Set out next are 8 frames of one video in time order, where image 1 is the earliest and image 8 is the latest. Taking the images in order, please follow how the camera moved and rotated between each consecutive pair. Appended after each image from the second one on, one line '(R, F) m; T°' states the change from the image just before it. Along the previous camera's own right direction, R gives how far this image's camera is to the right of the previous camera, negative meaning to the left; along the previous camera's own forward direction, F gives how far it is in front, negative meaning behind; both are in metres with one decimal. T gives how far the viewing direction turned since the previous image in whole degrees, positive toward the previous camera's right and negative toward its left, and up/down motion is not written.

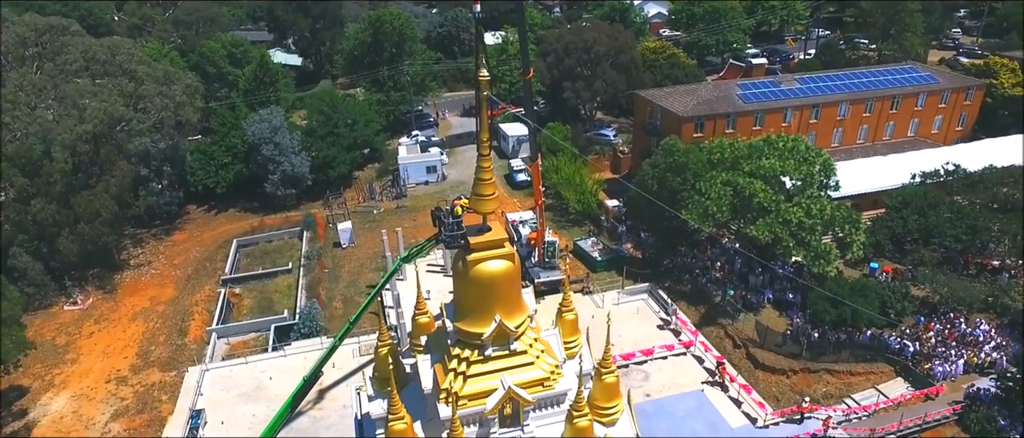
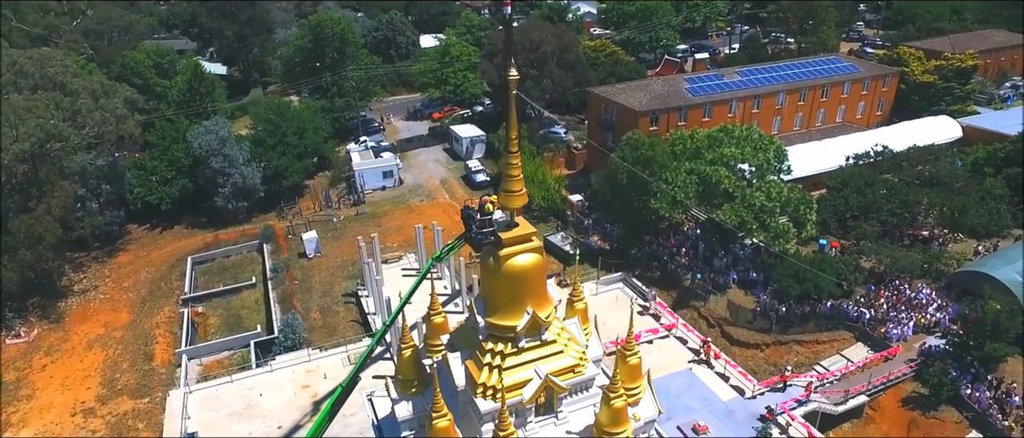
(-2.1, -0.3) m; +7°
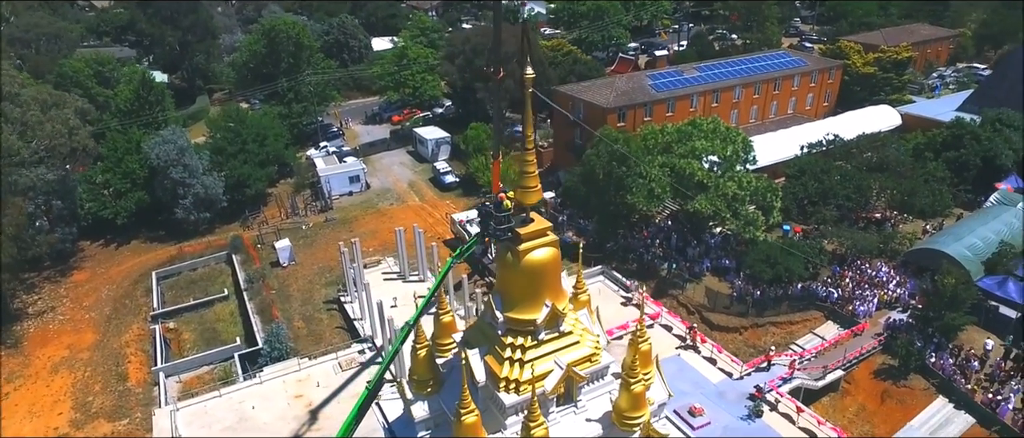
(-1.5, -0.2) m; +5°
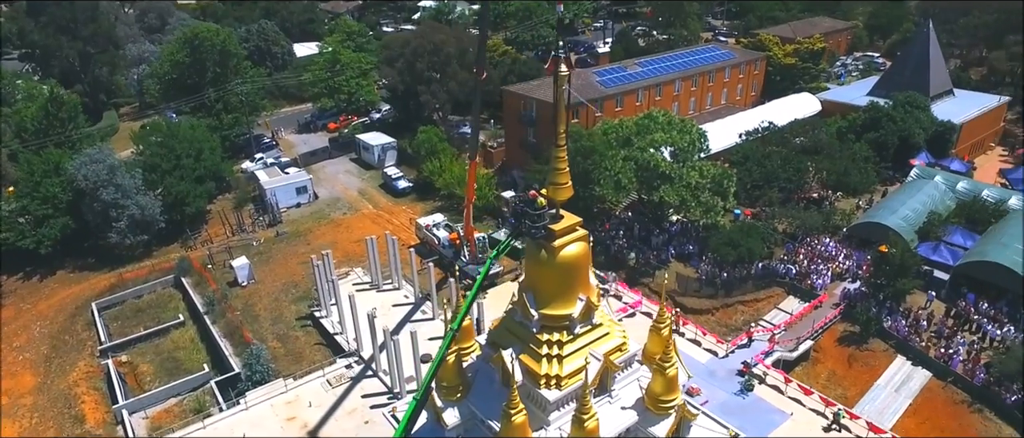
(-2.4, +0.1) m; +8°
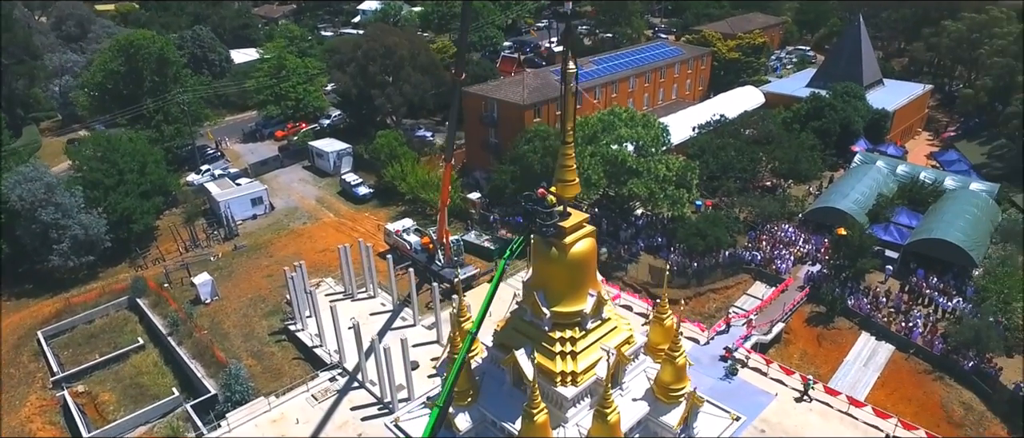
(-1.5, +0.1) m; +5°
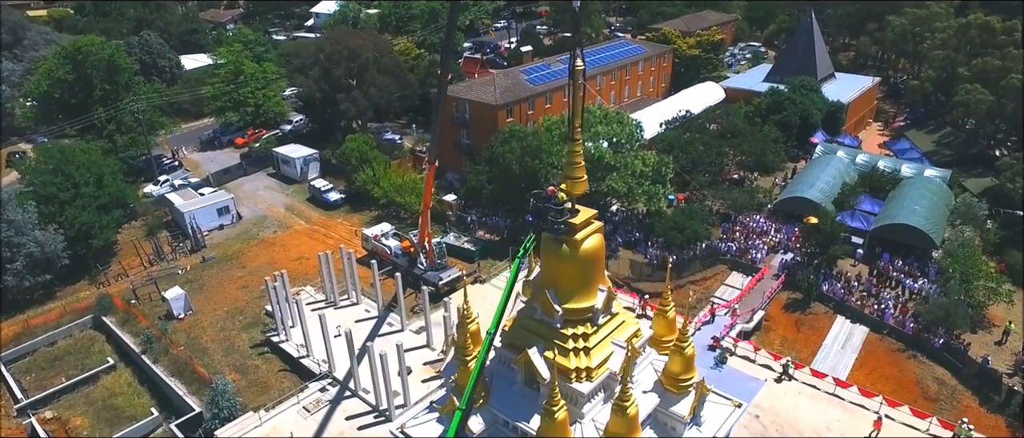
(-1.2, +0.1) m; +4°
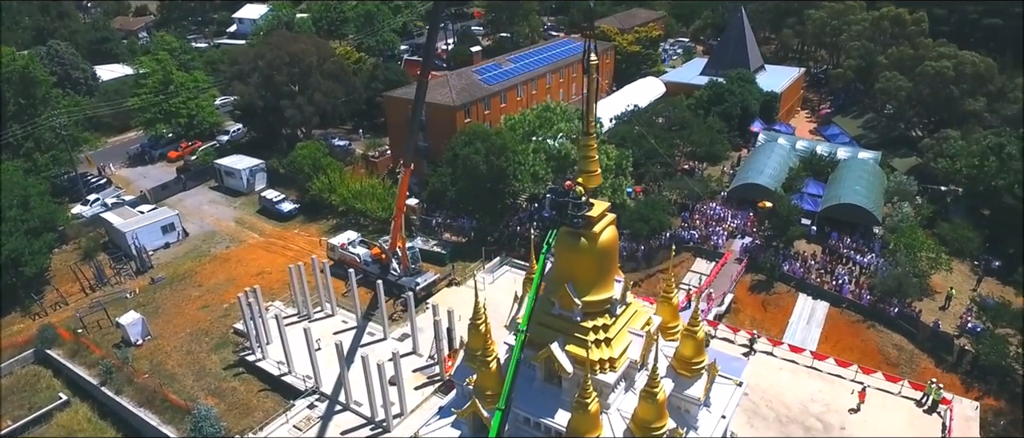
(-1.9, +0.2) m; +7°
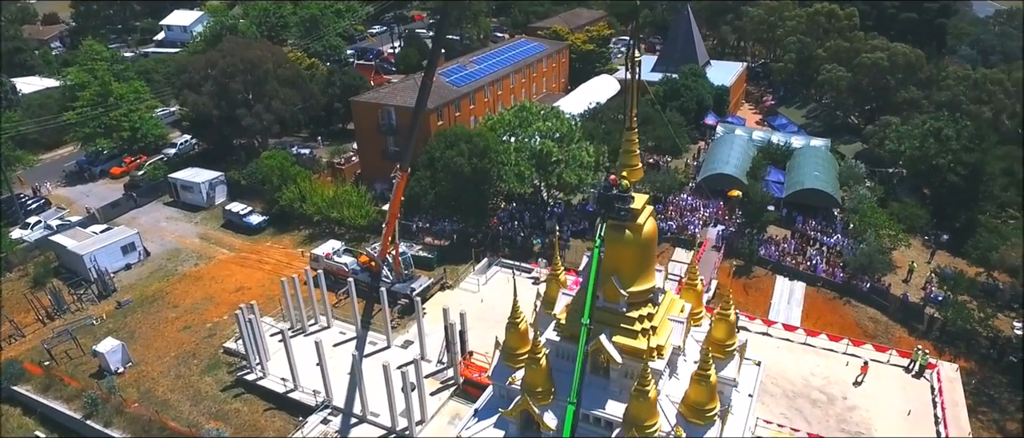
(-2.5, 0.0) m; +6°
